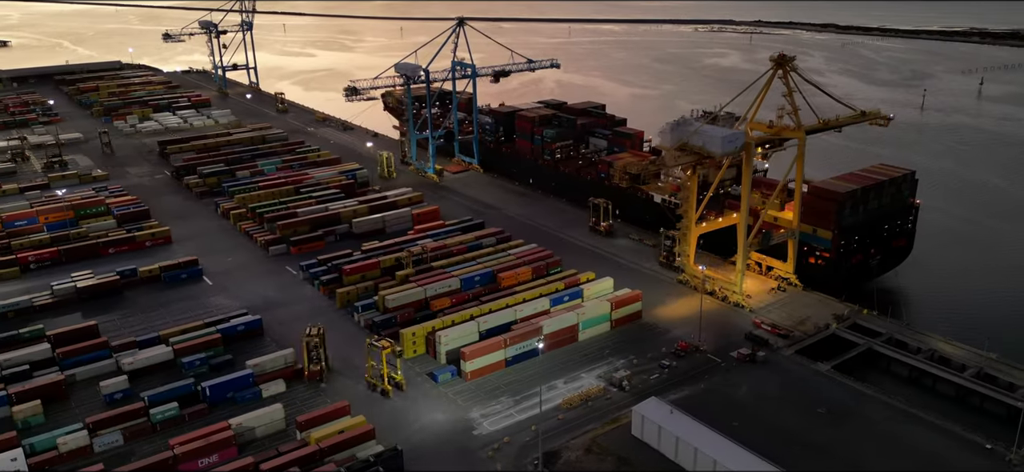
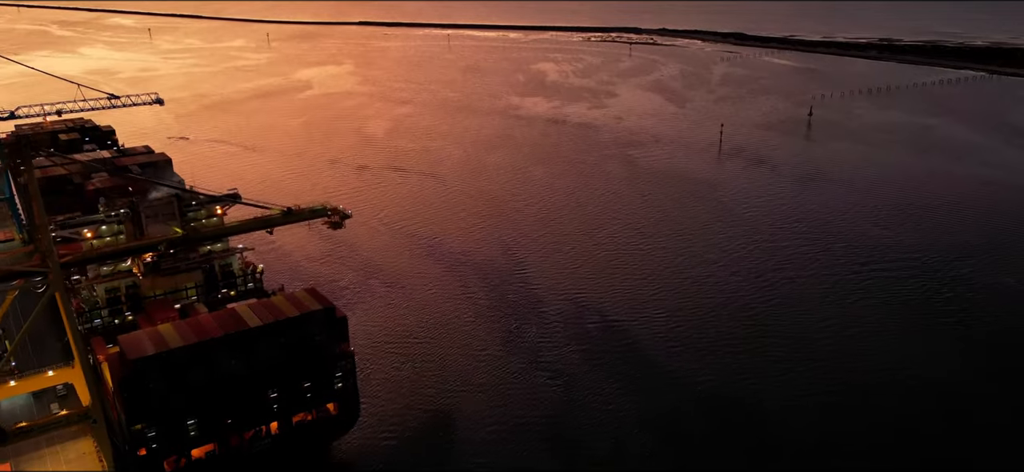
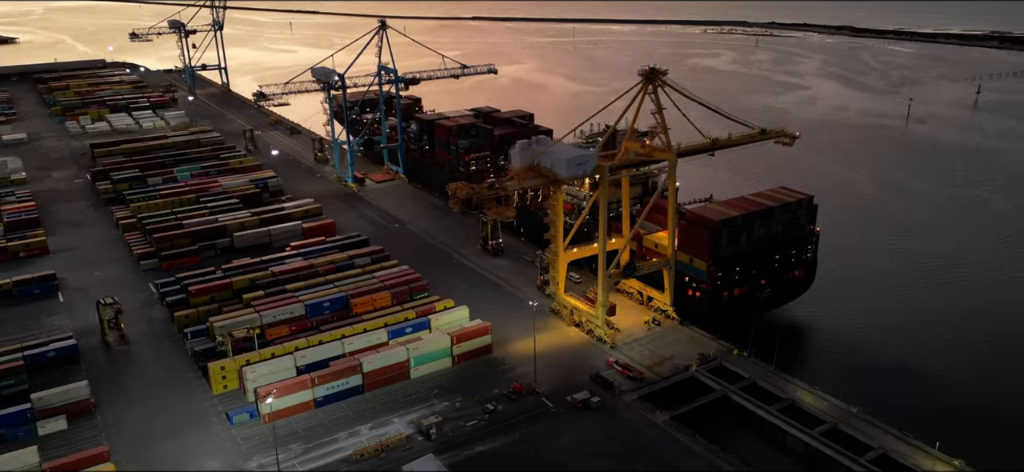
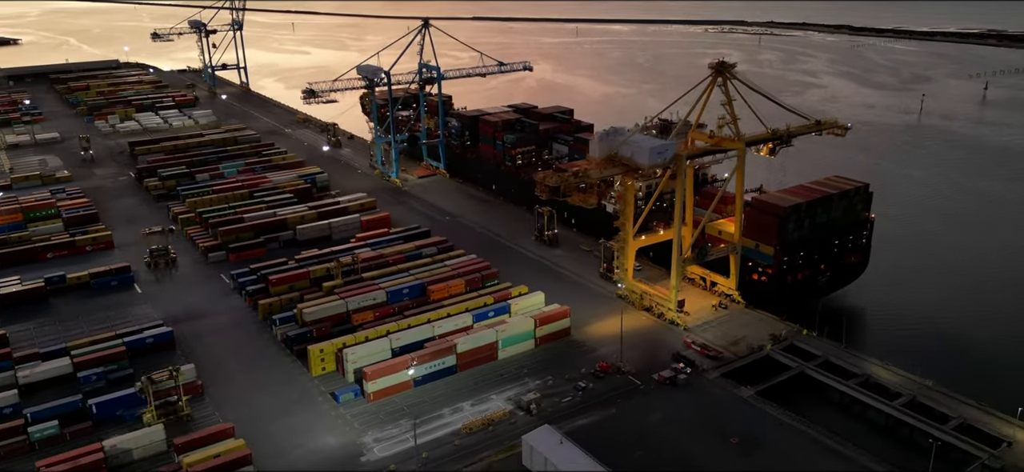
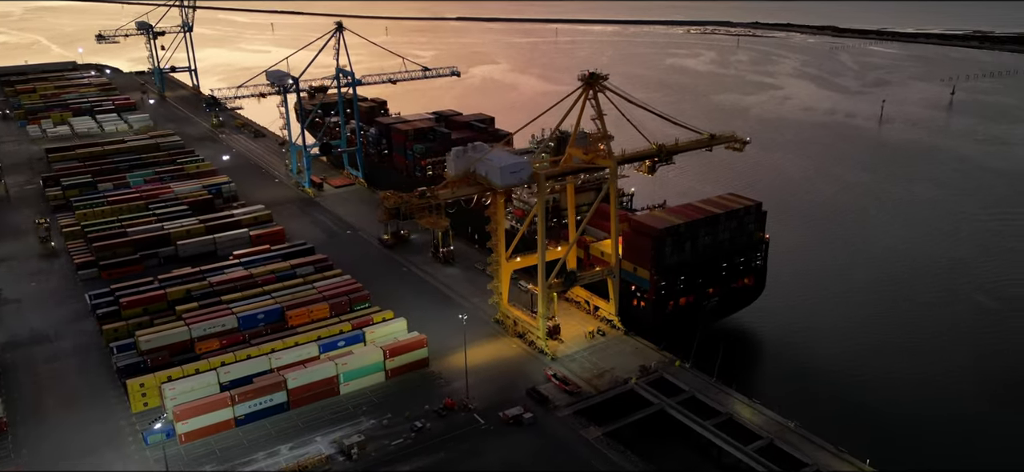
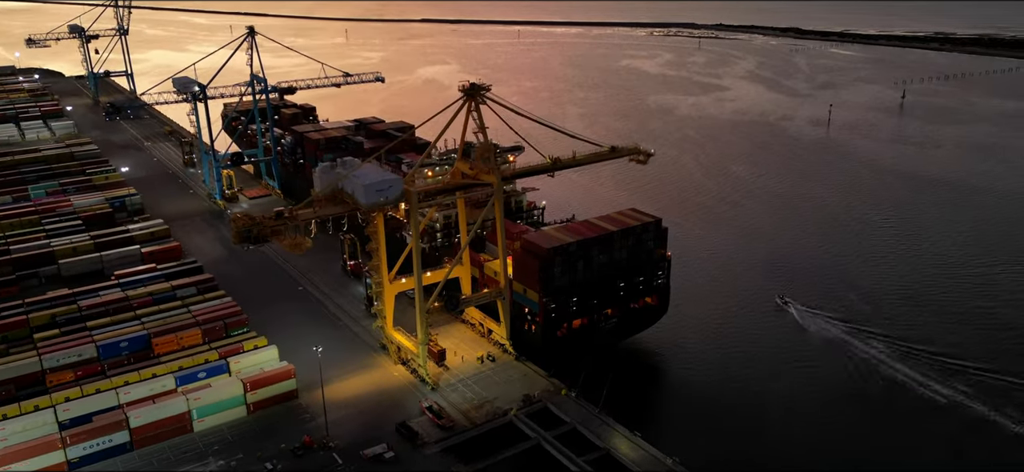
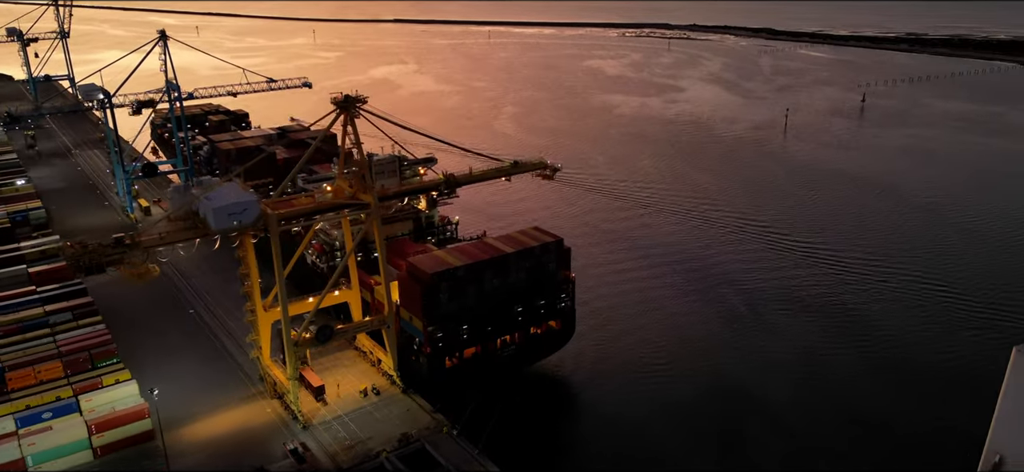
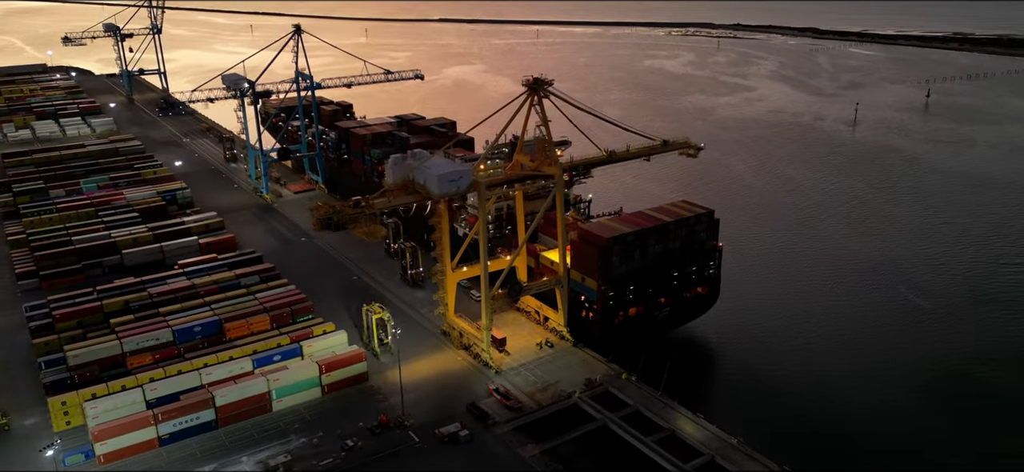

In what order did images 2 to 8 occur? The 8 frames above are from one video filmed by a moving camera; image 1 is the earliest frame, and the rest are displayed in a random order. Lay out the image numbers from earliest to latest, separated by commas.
4, 3, 5, 8, 6, 7, 2
